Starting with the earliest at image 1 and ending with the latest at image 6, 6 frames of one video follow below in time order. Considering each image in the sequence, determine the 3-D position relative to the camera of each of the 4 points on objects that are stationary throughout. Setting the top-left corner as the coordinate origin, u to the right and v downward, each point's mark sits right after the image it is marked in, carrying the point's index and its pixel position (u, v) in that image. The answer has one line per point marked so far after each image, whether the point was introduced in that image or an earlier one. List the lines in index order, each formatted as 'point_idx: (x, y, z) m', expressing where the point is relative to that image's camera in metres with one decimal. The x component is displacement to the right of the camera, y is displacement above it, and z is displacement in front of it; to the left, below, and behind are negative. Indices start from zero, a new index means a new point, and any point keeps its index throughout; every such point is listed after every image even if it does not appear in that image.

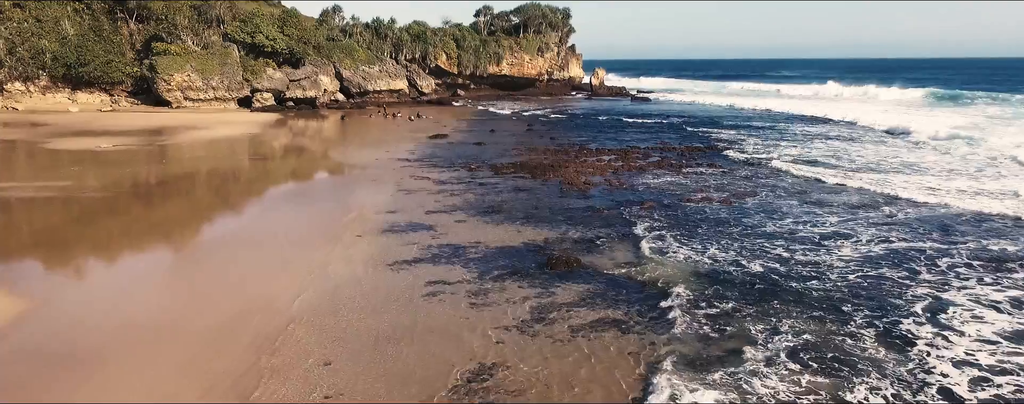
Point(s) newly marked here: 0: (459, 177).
0: (-1.6, +0.7, +19.7) m
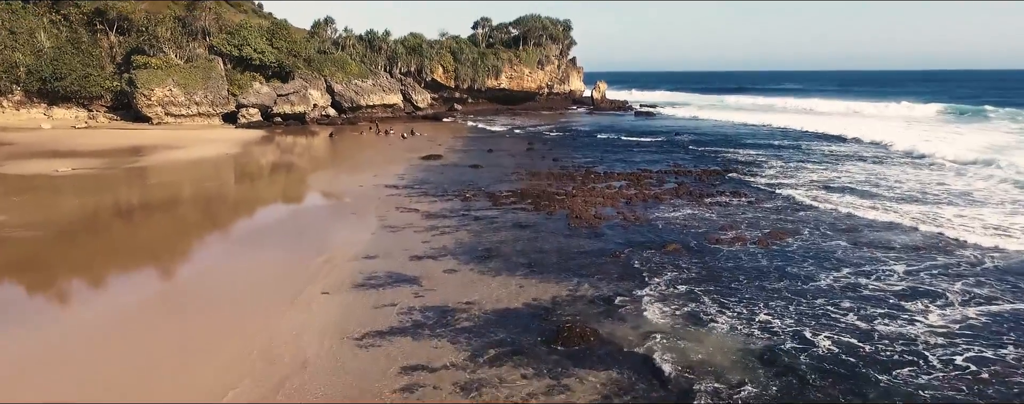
0: (-1.6, -0.2, +17.3) m
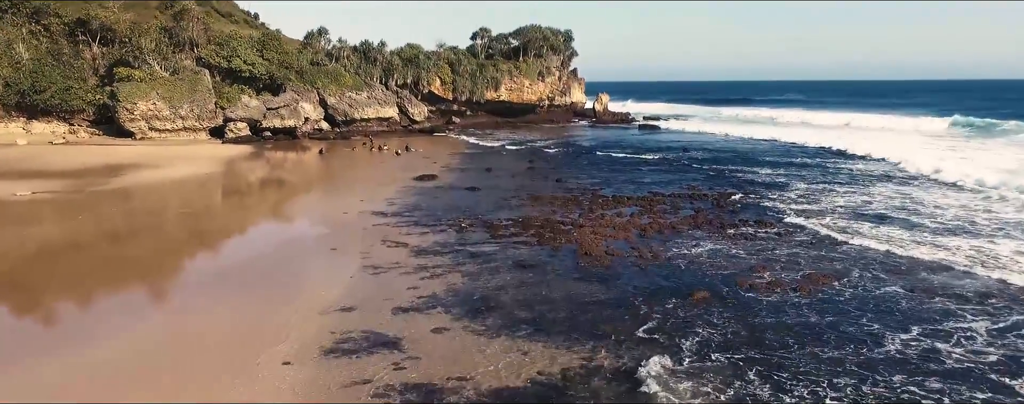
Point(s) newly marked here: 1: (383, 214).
0: (-1.6, -1.0, +15.3) m
1: (-3.6, -0.4, +18.9) m
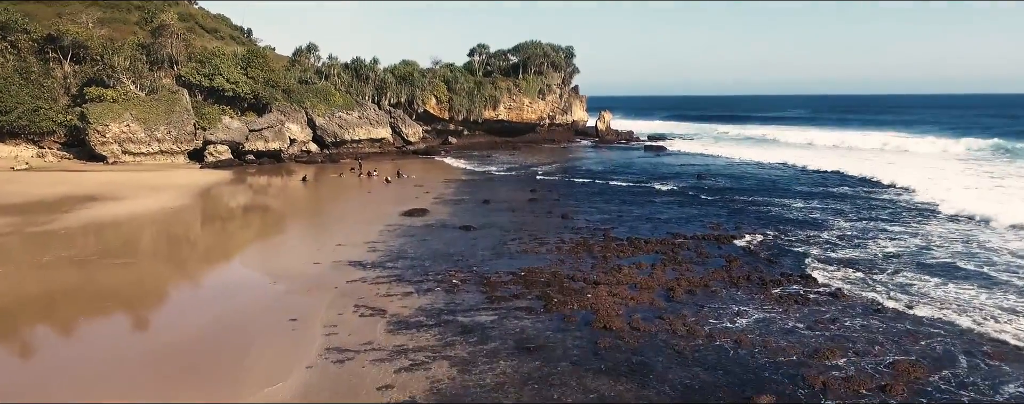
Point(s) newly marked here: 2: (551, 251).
0: (-1.5, -2.1, +12.5) m
1: (-3.6, -1.5, +16.1) m
2: (+1.0, -1.3, +17.2) m
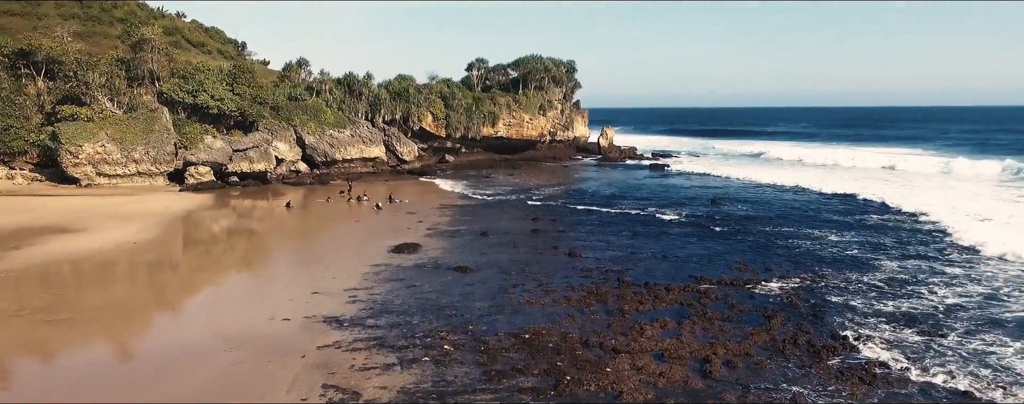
0: (-1.5, -3.0, +10.2) m
1: (-3.6, -2.5, +13.7) m
2: (+1.0, -2.3, +14.9) m
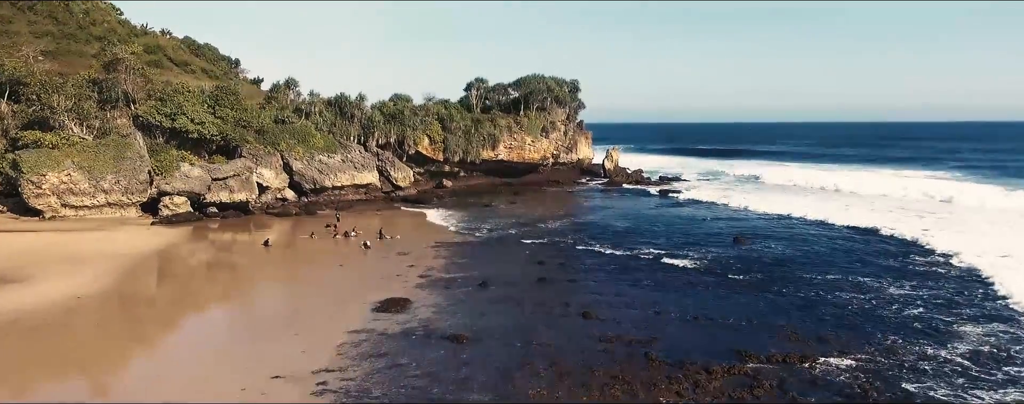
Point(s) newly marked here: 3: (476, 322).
0: (-1.4, -4.1, +7.2) m
1: (-3.5, -3.7, +10.8) m
2: (+1.2, -3.5, +12.0) m
3: (-0.9, -3.0, +16.4) m
